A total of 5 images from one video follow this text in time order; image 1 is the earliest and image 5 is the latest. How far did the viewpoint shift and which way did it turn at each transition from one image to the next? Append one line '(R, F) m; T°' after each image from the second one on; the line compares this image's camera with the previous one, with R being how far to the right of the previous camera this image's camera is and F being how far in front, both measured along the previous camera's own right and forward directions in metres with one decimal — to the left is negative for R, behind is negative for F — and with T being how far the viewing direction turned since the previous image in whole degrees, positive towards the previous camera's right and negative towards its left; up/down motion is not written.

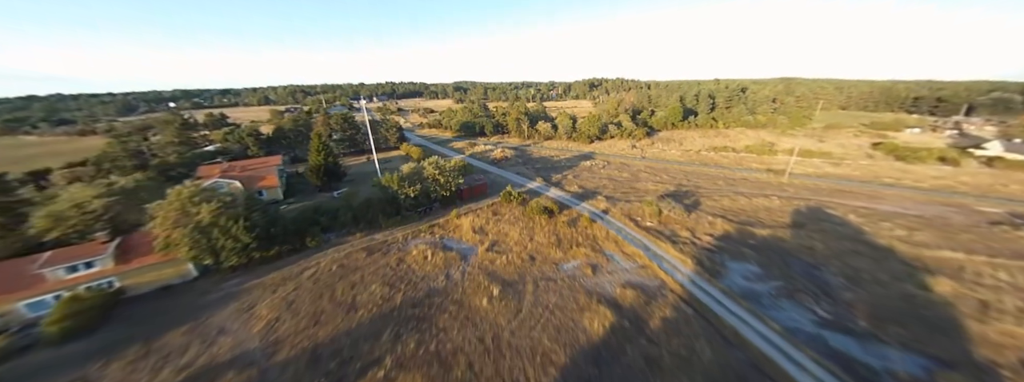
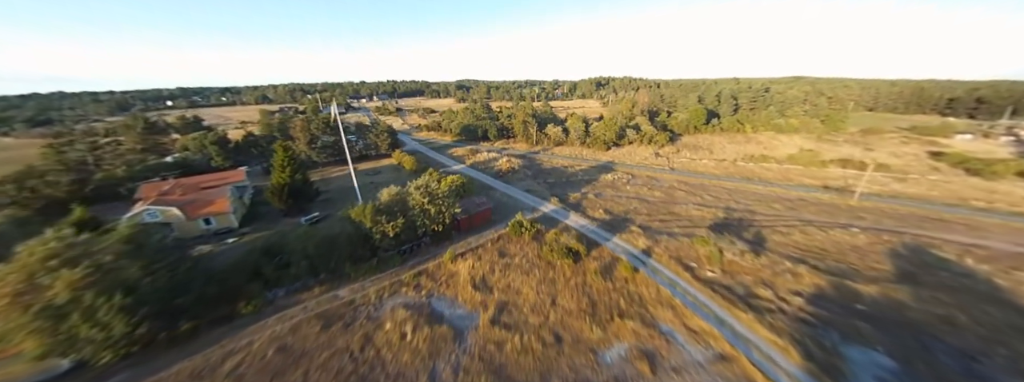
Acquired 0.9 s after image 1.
(-0.8, +6.1) m; -1°
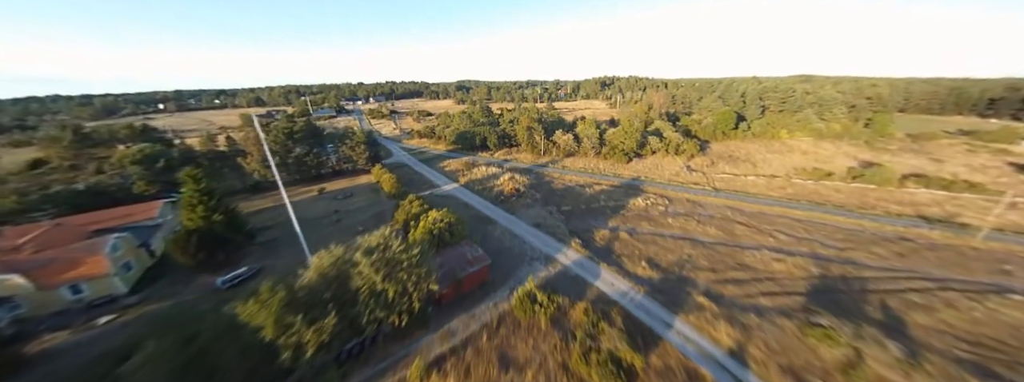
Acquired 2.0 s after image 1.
(-0.3, +7.4) m; 0°
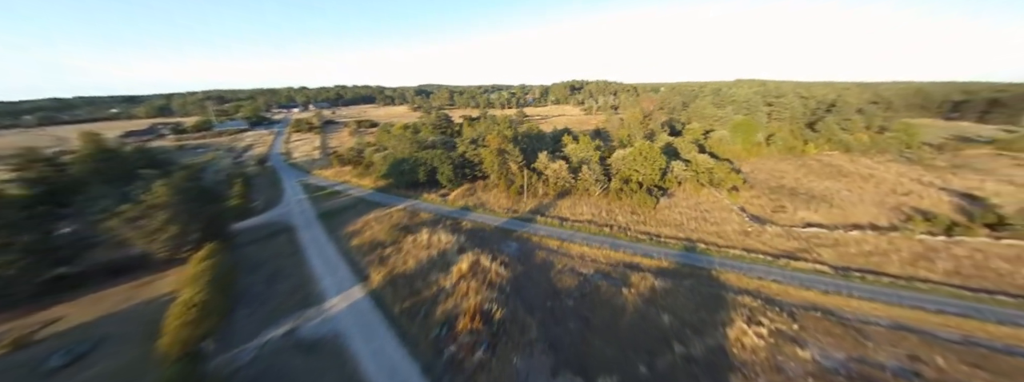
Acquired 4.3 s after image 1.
(+0.7, +15.6) m; +6°
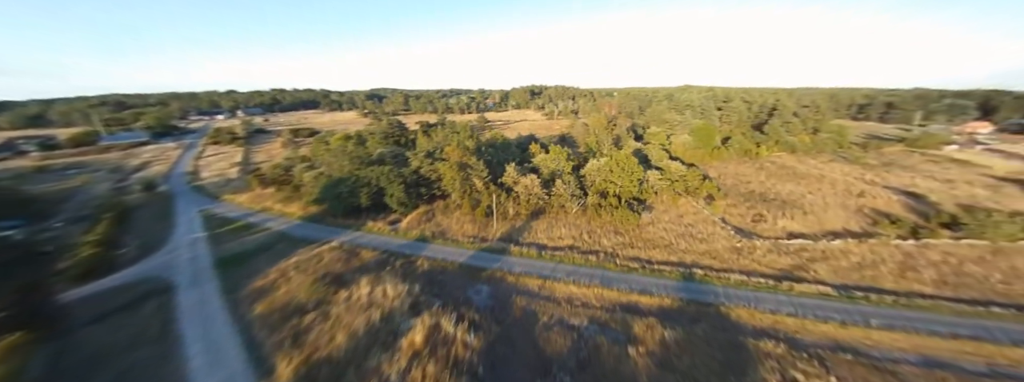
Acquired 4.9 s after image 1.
(0.0, +4.1) m; +7°
